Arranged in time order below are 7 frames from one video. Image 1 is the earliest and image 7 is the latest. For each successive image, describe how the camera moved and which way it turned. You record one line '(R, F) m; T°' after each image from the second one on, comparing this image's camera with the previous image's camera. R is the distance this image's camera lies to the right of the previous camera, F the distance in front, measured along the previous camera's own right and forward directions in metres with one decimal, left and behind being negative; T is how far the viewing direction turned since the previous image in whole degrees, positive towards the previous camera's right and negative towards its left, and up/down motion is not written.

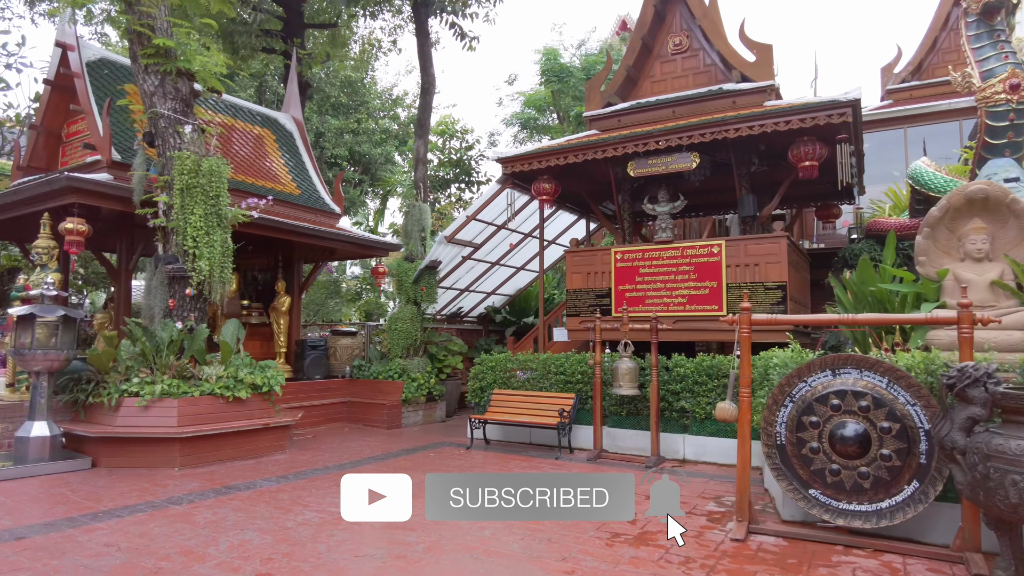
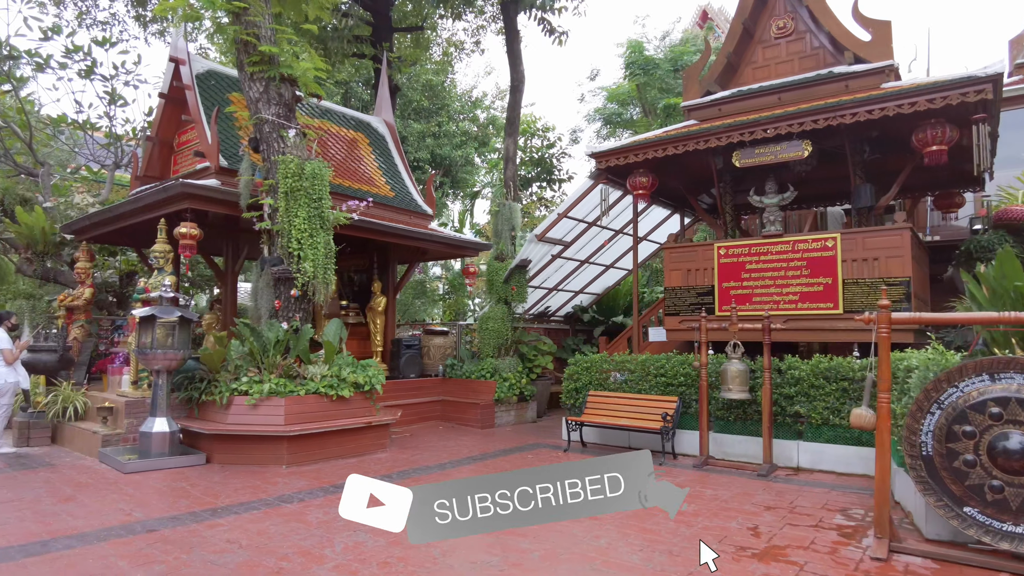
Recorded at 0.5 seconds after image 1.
(-0.2, +0.2) m; -7°
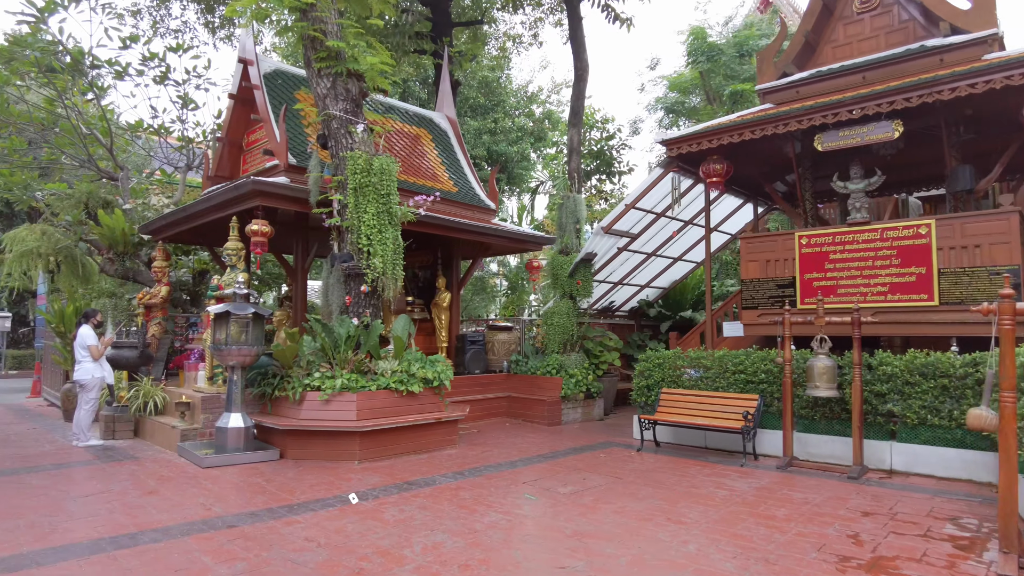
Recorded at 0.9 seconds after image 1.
(-0.2, +0.2) m; -5°
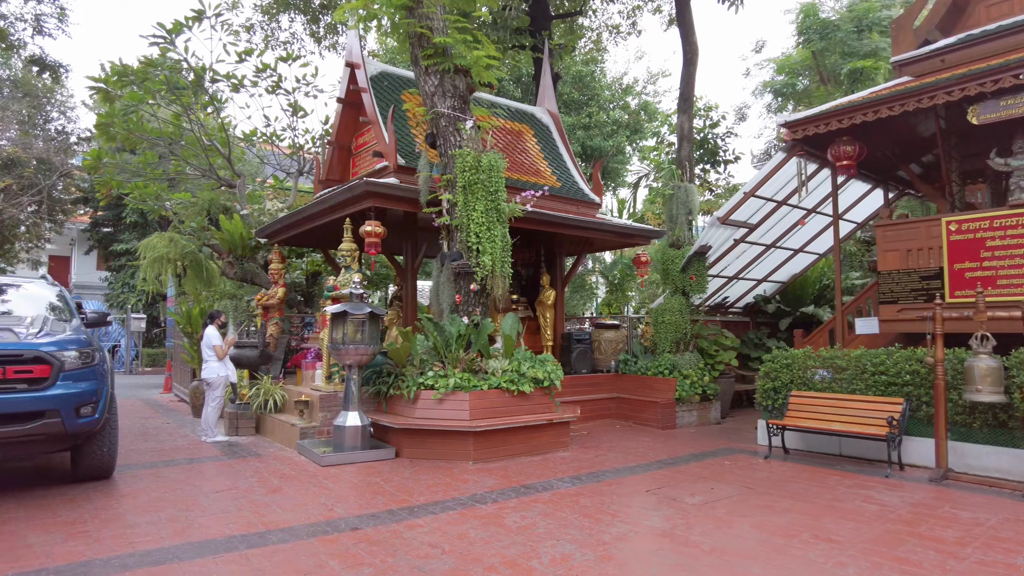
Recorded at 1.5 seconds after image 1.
(-0.2, +0.2) m; -8°
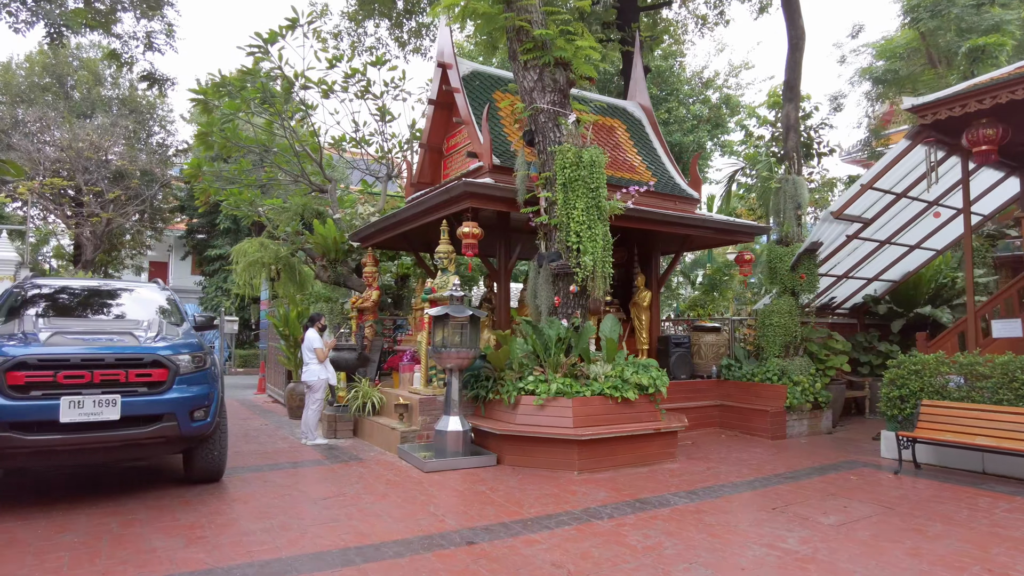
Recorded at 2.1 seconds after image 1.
(-0.3, +0.2) m; -6°
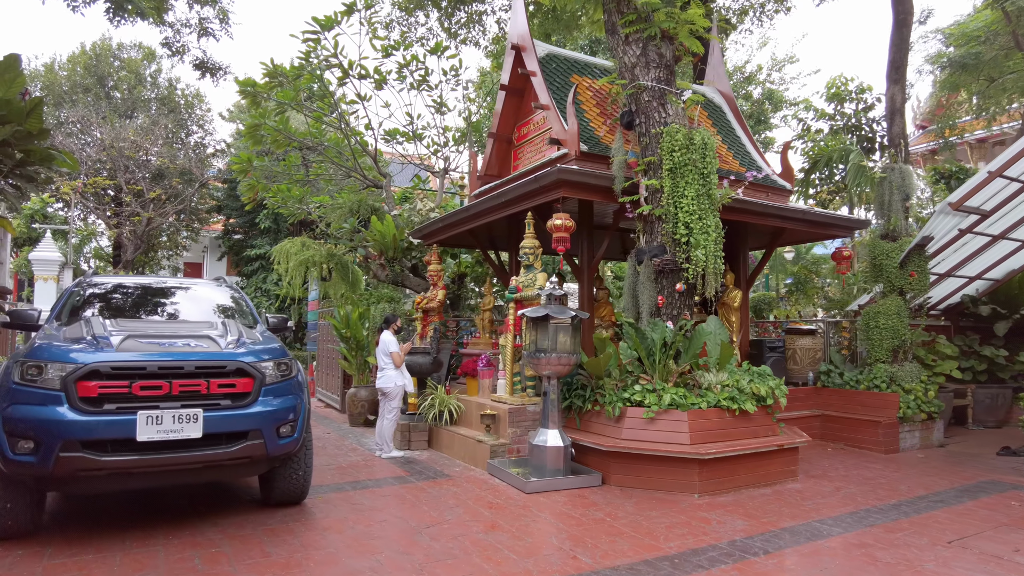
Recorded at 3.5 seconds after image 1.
(-0.7, +0.6) m; -2°
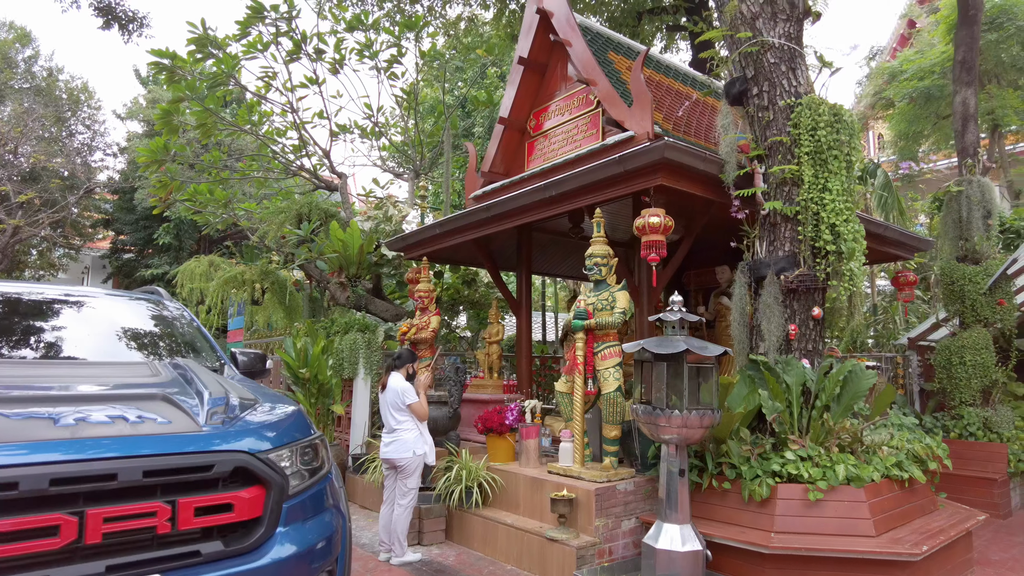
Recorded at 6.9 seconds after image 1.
(-1.2, +2.0) m; +8°
